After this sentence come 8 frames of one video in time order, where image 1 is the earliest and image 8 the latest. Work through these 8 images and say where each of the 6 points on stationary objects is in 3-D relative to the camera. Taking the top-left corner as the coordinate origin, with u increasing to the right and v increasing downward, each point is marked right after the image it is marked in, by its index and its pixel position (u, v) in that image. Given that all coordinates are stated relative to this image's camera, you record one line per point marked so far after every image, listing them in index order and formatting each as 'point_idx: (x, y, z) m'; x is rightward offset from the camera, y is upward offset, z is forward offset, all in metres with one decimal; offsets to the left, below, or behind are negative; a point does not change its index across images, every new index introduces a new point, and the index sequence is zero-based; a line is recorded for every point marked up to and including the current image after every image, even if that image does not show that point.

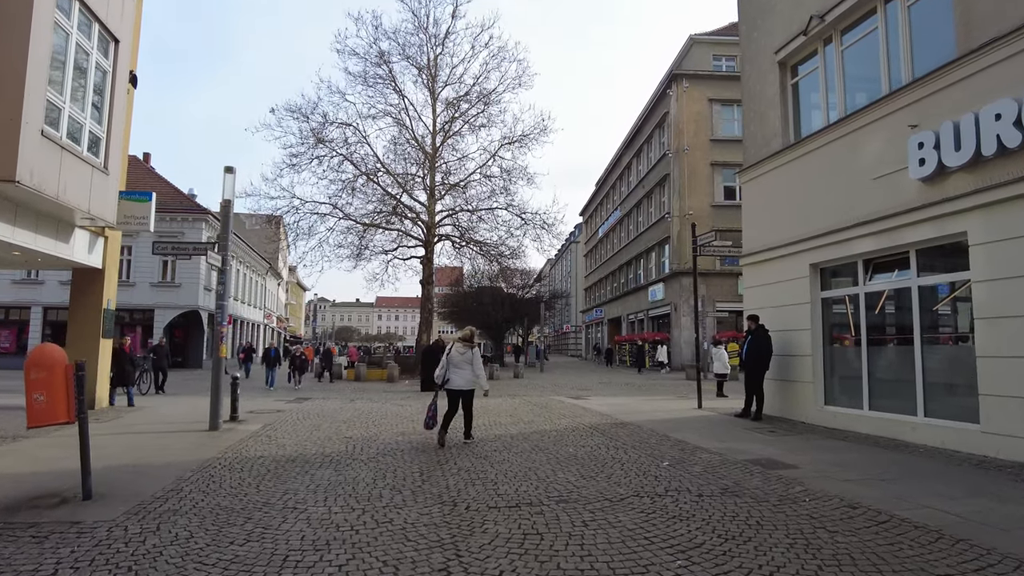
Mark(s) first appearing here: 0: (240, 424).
0: (-5.1, -2.6, +12.2) m
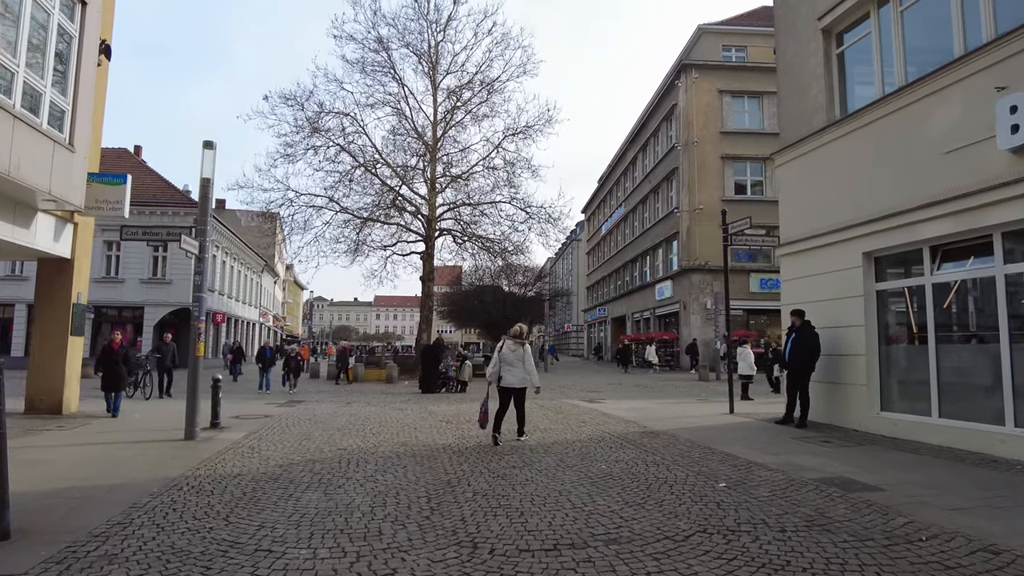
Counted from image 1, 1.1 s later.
0: (-4.9, -2.4, +10.9) m
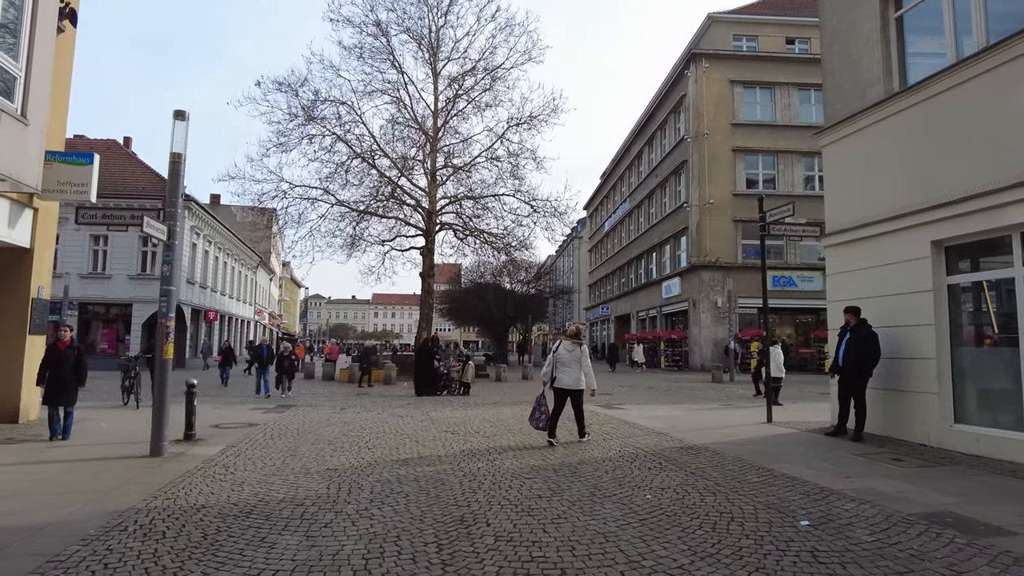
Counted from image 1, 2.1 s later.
0: (-4.6, -2.3, +9.5) m
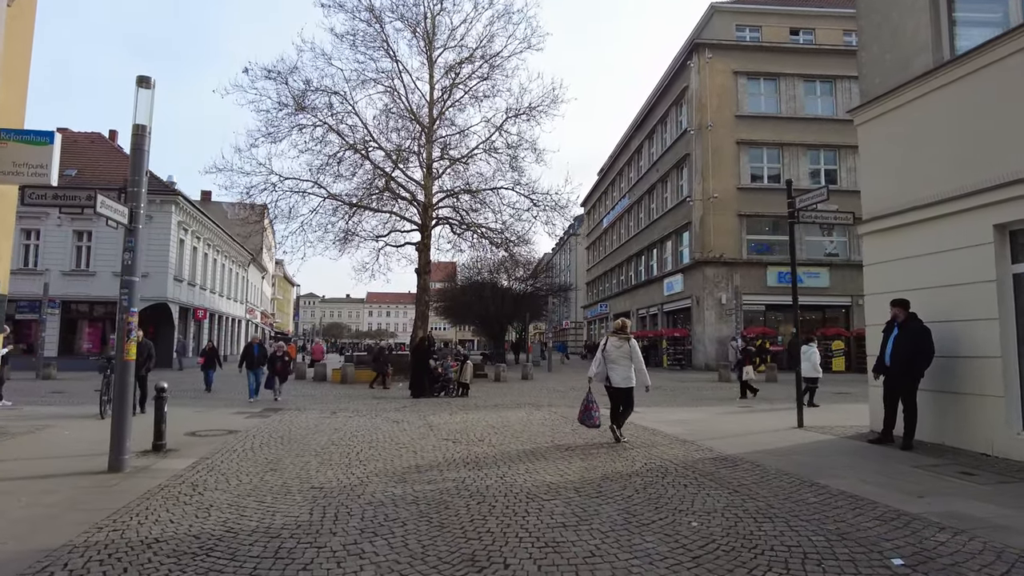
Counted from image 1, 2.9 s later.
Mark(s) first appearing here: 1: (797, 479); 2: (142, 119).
0: (-4.5, -2.2, +8.4) m
1: (+3.1, -2.0, +6.9) m
2: (-4.5, +2.1, +8.0) m
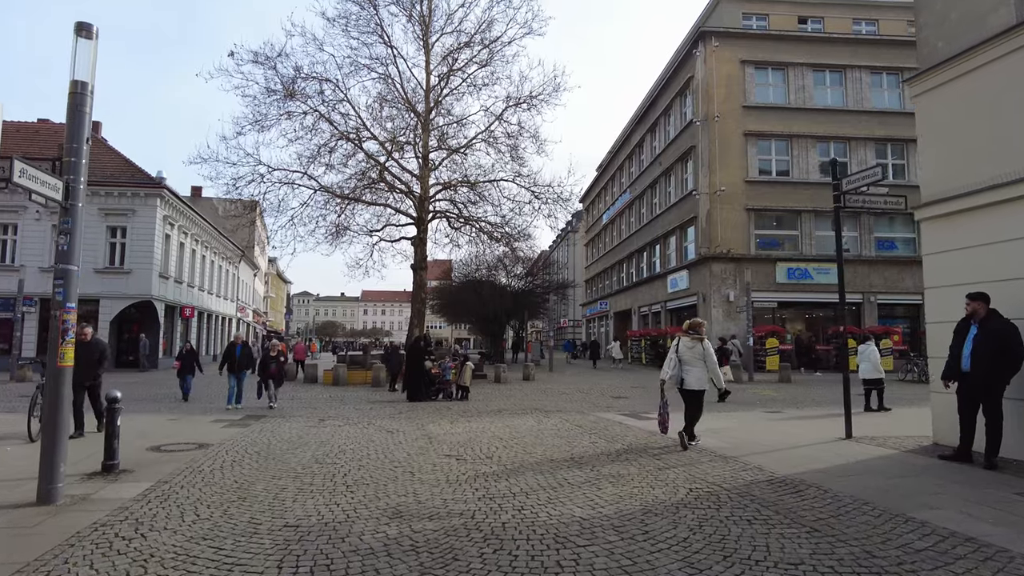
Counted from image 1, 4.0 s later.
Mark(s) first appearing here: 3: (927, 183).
0: (-4.3, -2.1, +7.0) m
1: (+3.2, -1.9, +5.6) m
2: (-4.3, +2.2, +6.6) m
3: (+6.1, +1.6, +9.5) m
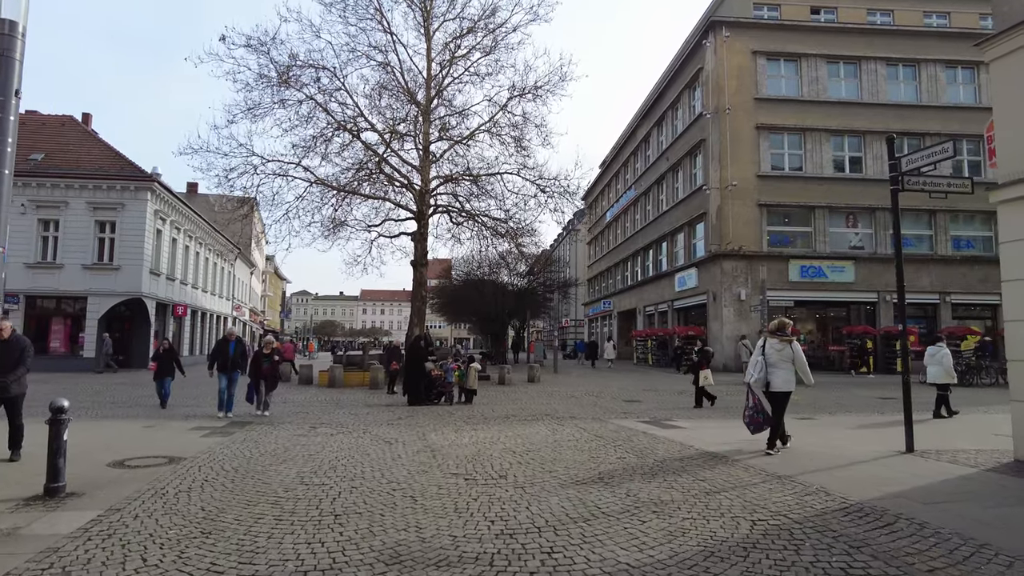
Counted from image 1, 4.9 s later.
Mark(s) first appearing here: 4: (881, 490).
0: (-4.1, -2.0, +5.8) m
1: (+3.4, -1.9, +4.5) m
2: (-4.1, +2.3, +5.4) m
3: (+6.3, +1.6, +8.3) m
4: (+3.8, -2.1, +6.6) m
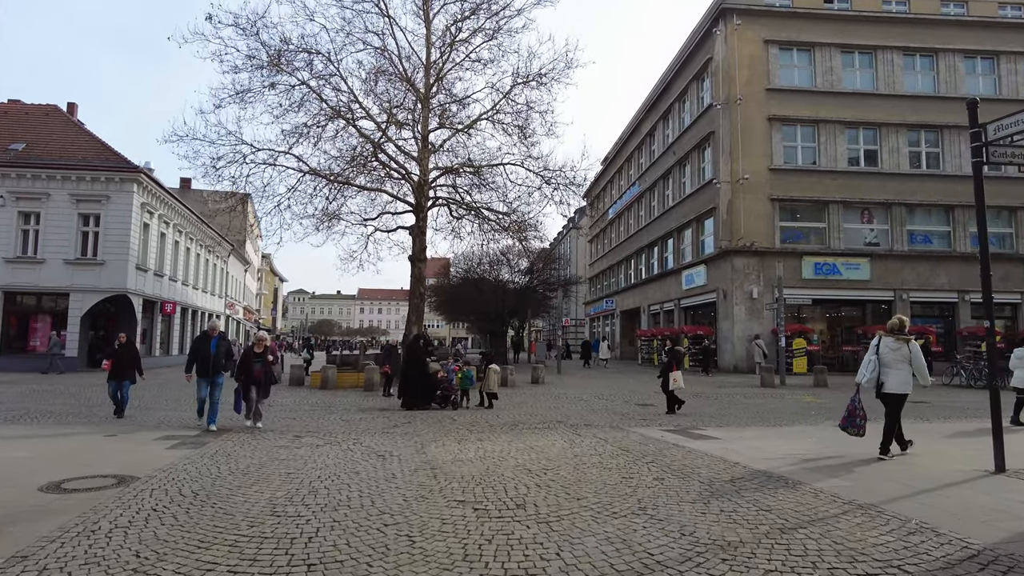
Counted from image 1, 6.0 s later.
0: (-3.9, -1.8, +4.4) m
1: (+3.6, -1.7, +3.1) m
2: (-3.9, +2.4, +4.0) m
3: (+6.5, +1.8, +6.9) m
4: (+3.9, -1.9, +5.3) m
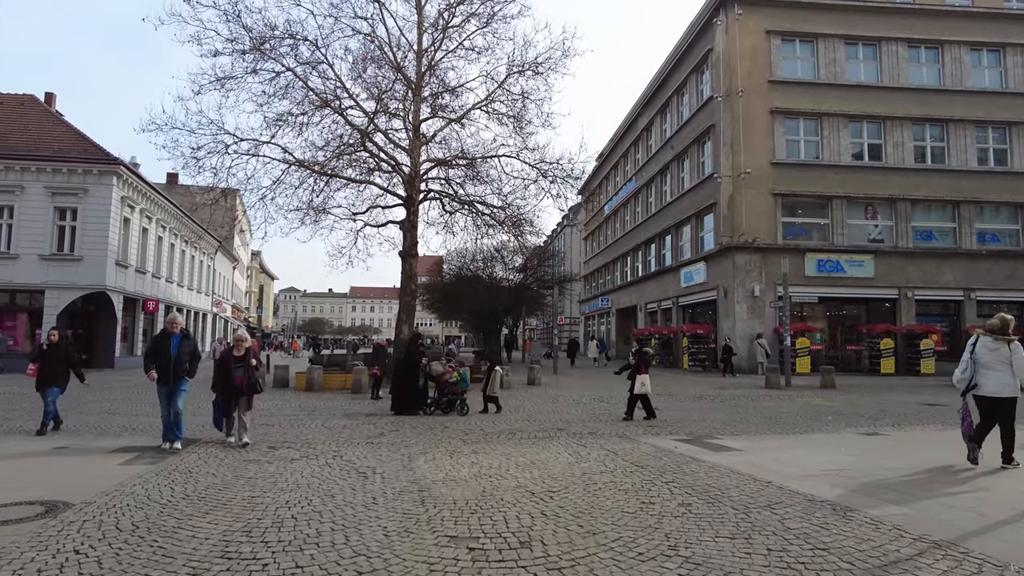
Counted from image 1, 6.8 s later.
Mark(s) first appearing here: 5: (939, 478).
0: (-3.9, -1.8, +3.4) m
1: (+3.7, -1.7, +2.1) m
2: (-3.9, +2.5, +2.9) m
3: (+6.5, +1.8, +6.0) m
4: (+4.0, -1.9, +4.3) m
5: (+4.5, -2.0, +6.9) m
